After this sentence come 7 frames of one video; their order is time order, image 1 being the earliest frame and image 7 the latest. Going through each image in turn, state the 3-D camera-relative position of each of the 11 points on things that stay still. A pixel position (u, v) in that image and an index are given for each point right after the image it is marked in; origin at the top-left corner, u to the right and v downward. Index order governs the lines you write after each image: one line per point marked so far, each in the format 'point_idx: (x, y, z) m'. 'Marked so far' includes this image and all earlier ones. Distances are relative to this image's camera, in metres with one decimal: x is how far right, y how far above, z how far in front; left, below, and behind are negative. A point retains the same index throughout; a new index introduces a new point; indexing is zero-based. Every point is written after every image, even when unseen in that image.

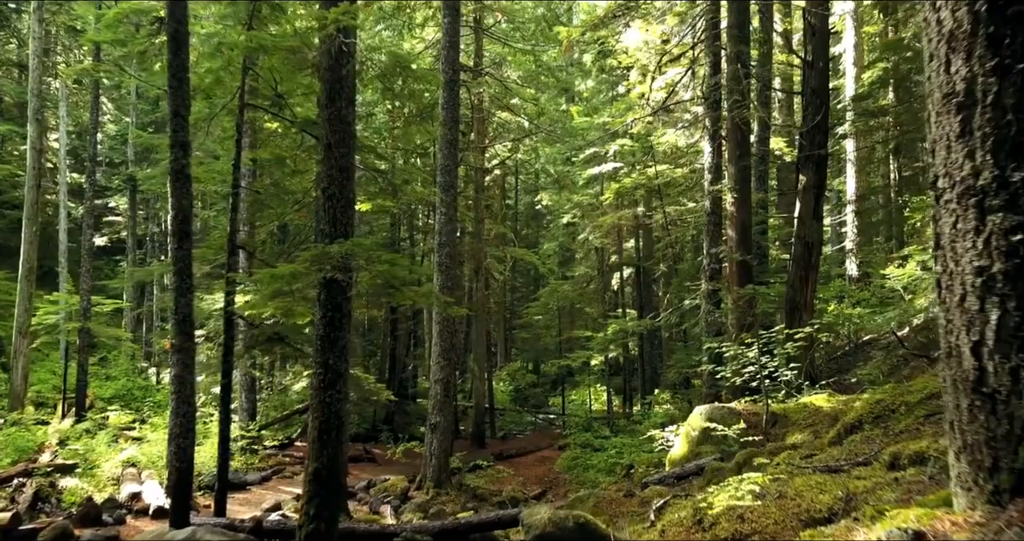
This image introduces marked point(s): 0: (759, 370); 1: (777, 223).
0: (+2.9, -1.2, +8.5) m
1: (+6.5, +1.1, +17.8) m
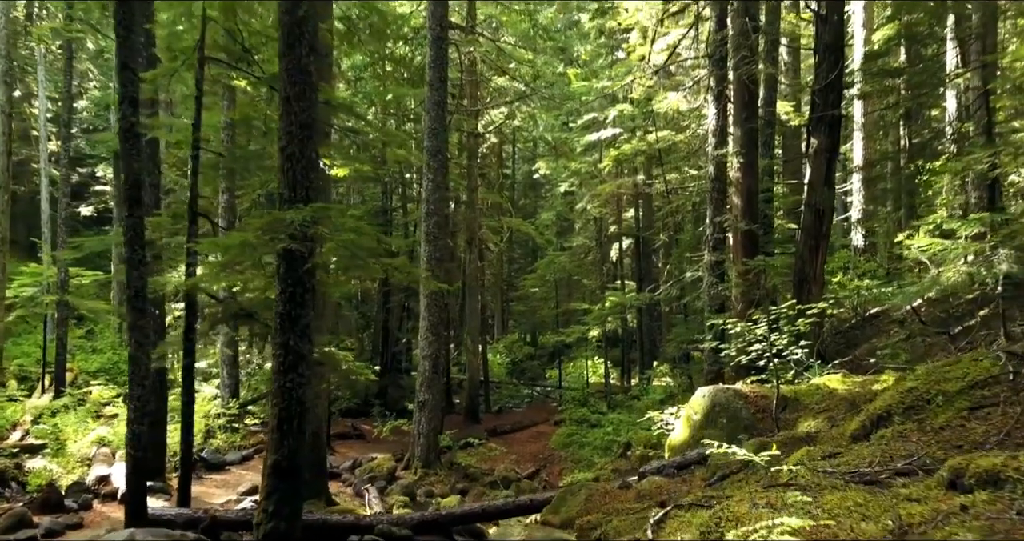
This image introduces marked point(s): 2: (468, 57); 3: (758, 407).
0: (+2.7, -0.8, +7.8) m
1: (+6.3, +1.8, +17.0) m
2: (-1.2, +5.7, +19.3) m
3: (+2.5, -1.4, +7.2) m
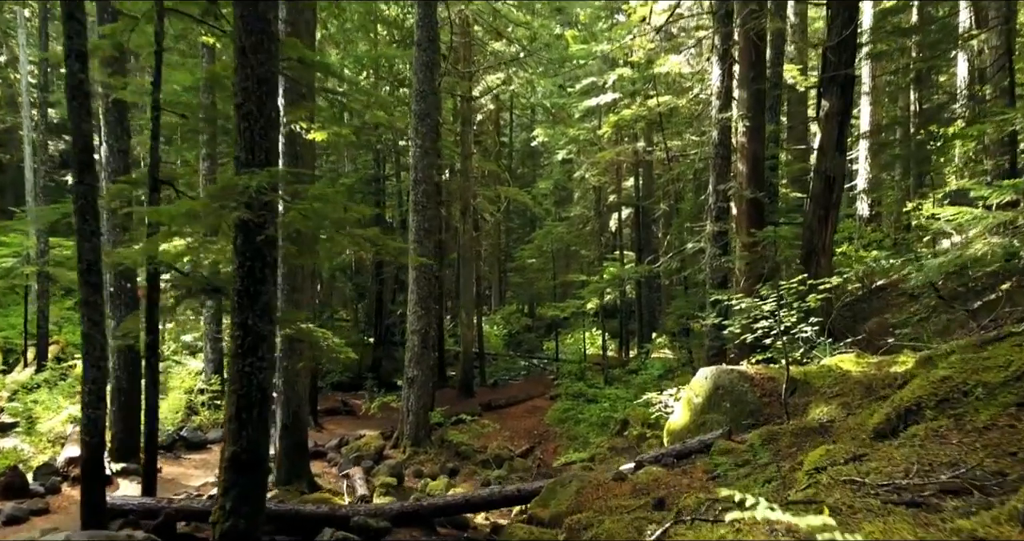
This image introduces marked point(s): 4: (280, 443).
0: (+2.6, -0.6, +7.3) m
1: (+6.2, +2.5, +16.3) m
2: (-1.3, +6.5, +18.5) m
3: (+2.3, -1.1, +6.7) m
4: (-3.0, -2.3, +9.5) m
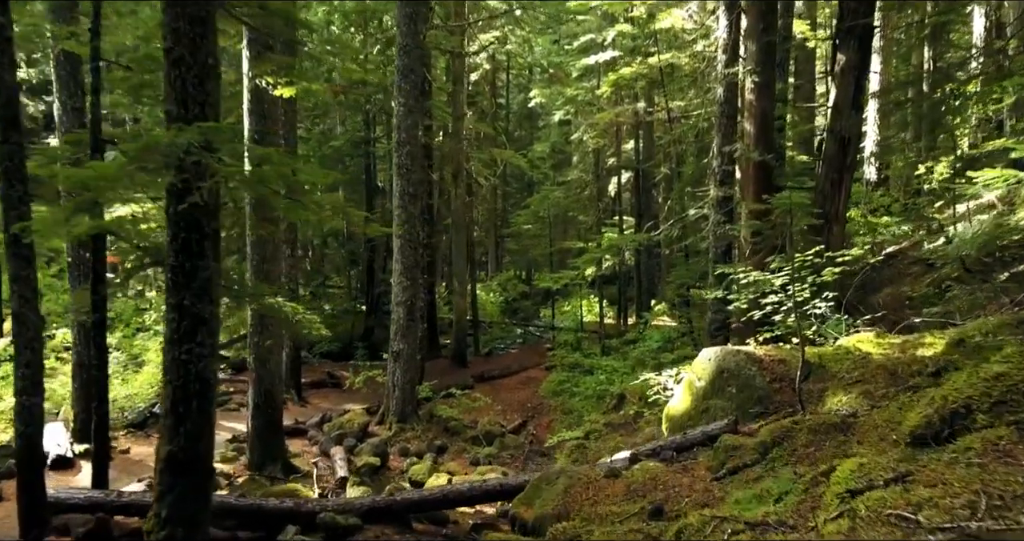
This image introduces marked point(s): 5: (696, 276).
0: (+2.5, -0.3, +6.6) m
1: (+6.1, +3.2, +15.5) m
2: (-1.5, +7.3, +17.5) m
3: (+2.2, -0.9, +6.0) m
4: (-3.2, -1.9, +8.9) m
5: (+3.6, -0.1, +14.3) m
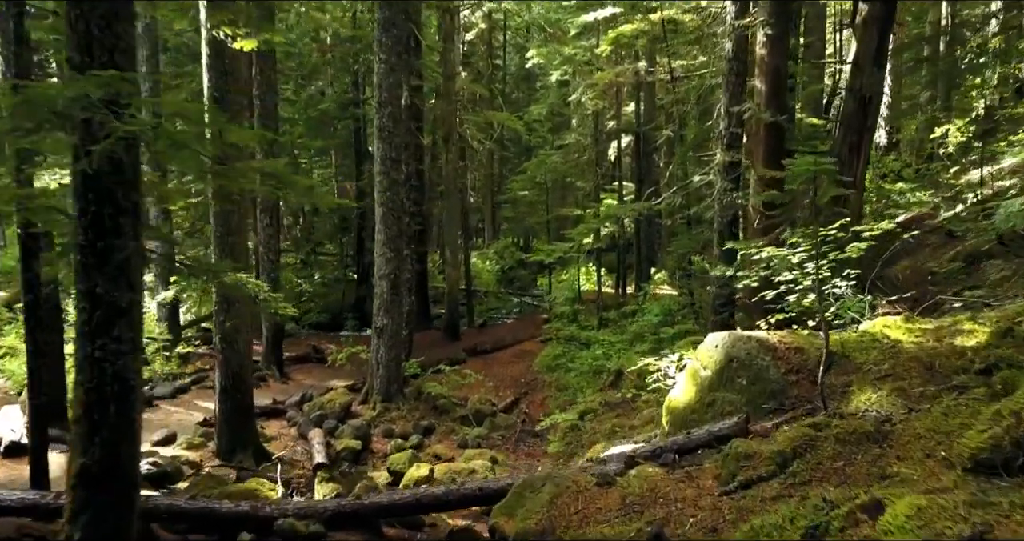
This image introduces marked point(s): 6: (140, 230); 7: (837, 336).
0: (+2.3, -0.1, +5.9) m
1: (+5.9, +3.8, +14.6) m
2: (-1.6, +8.0, +16.4) m
3: (+2.1, -0.7, +5.3) m
4: (-3.3, -1.6, +8.2) m
5: (+3.5, +0.5, +13.6) m
6: (-2.0, +0.2, +4.0) m
7: (+2.5, -0.5, +5.5) m
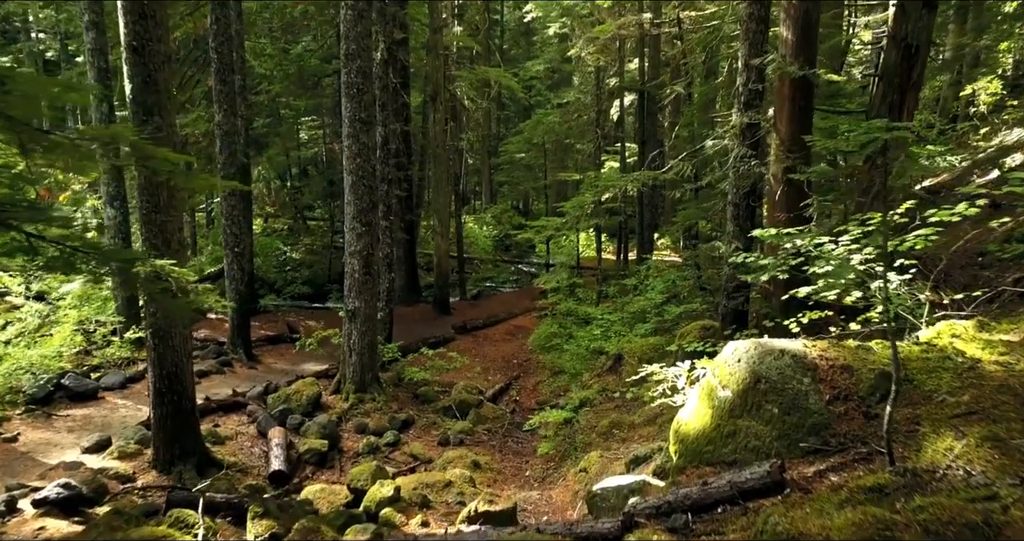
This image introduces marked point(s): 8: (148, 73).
0: (+2.1, 0.0, +4.7) m
1: (+5.8, +4.3, +13.2) m
2: (-1.8, +8.6, +14.7) m
3: (+1.9, -0.7, +4.2) m
4: (-3.5, -1.4, +7.1) m
5: (+3.3, +0.9, +12.3) m
6: (-2.2, +0.2, +2.8) m
7: (+2.3, -0.5, +4.3) m
8: (-3.3, +1.8, +6.7) m
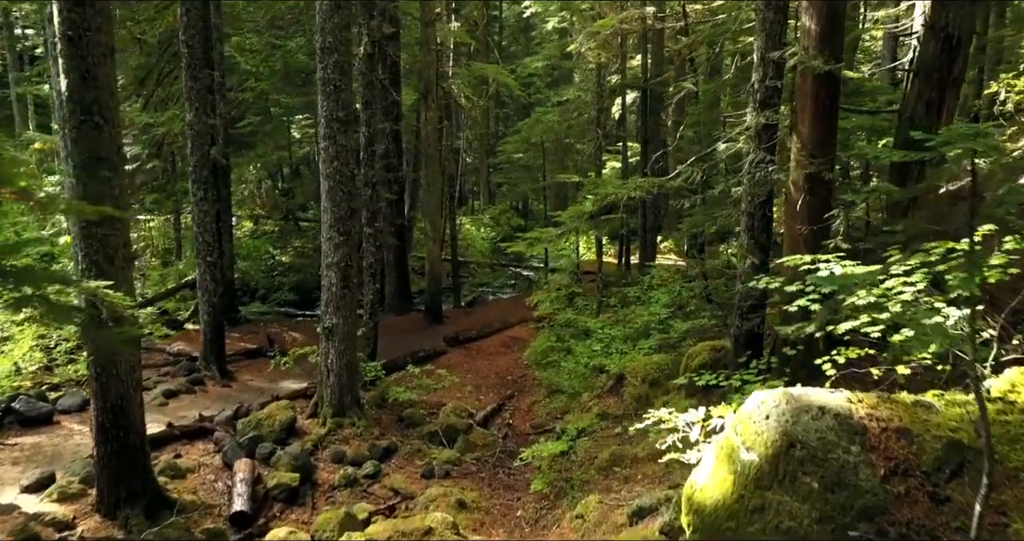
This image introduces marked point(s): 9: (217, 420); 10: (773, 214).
0: (+2.0, -0.2, +3.8) m
1: (+5.7, +4.2, +12.3) m
2: (-1.8, +8.4, +13.9) m
3: (+1.8, -0.9, +3.3) m
4: (-3.6, -1.6, +6.3) m
5: (+3.2, +0.8, +11.5) m
6: (-2.4, 0.0, +2.0) m
7: (+2.2, -0.7, +3.5) m
8: (-3.4, +1.6, +5.8) m
9: (-3.7, -1.9, +9.2) m
10: (+2.8, +0.6, +7.6) m
